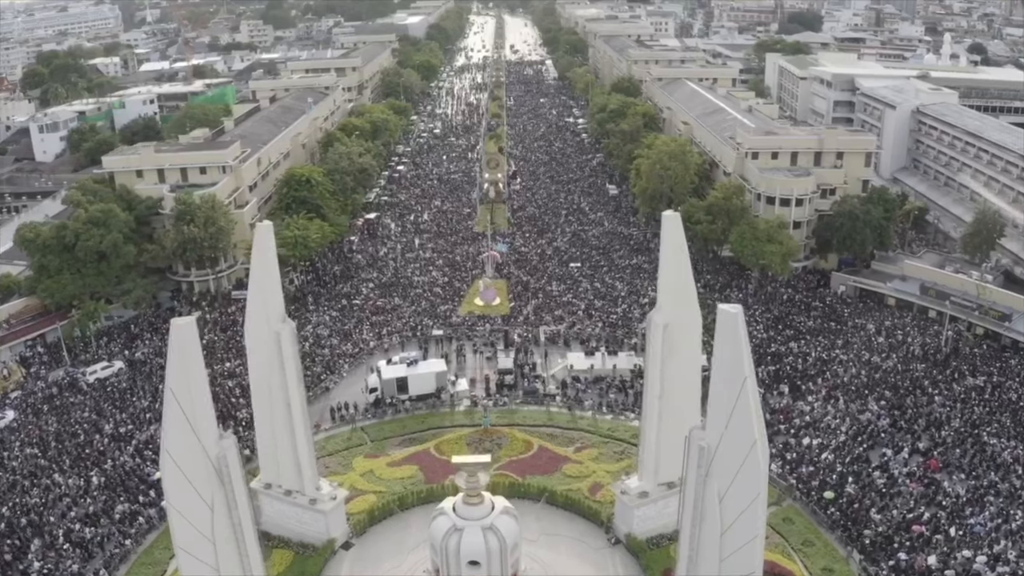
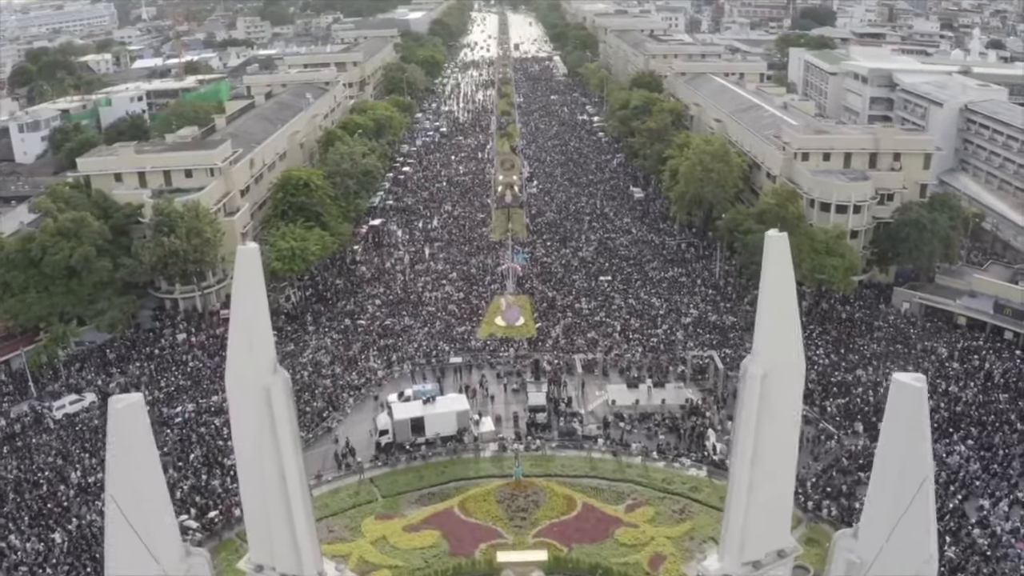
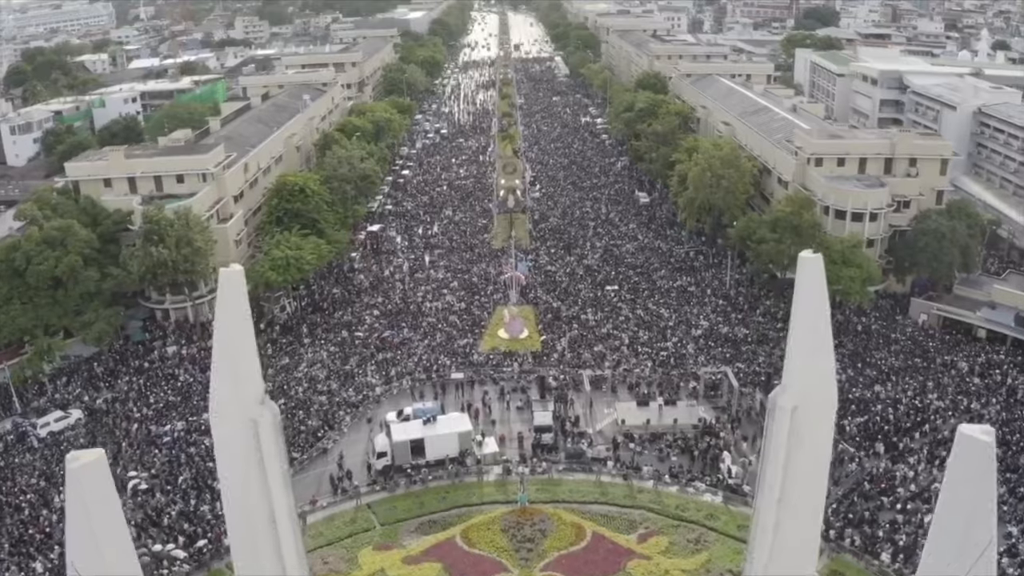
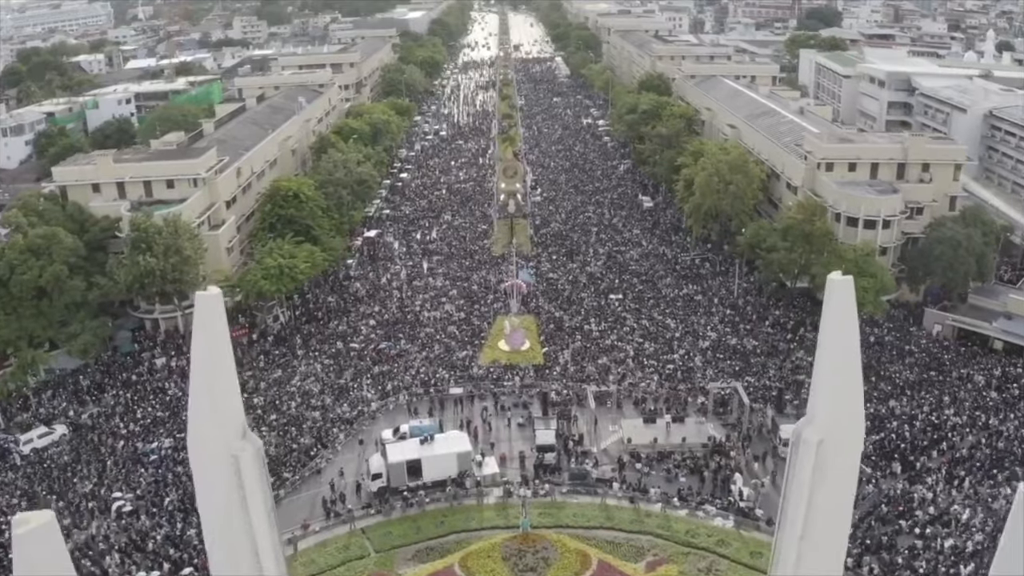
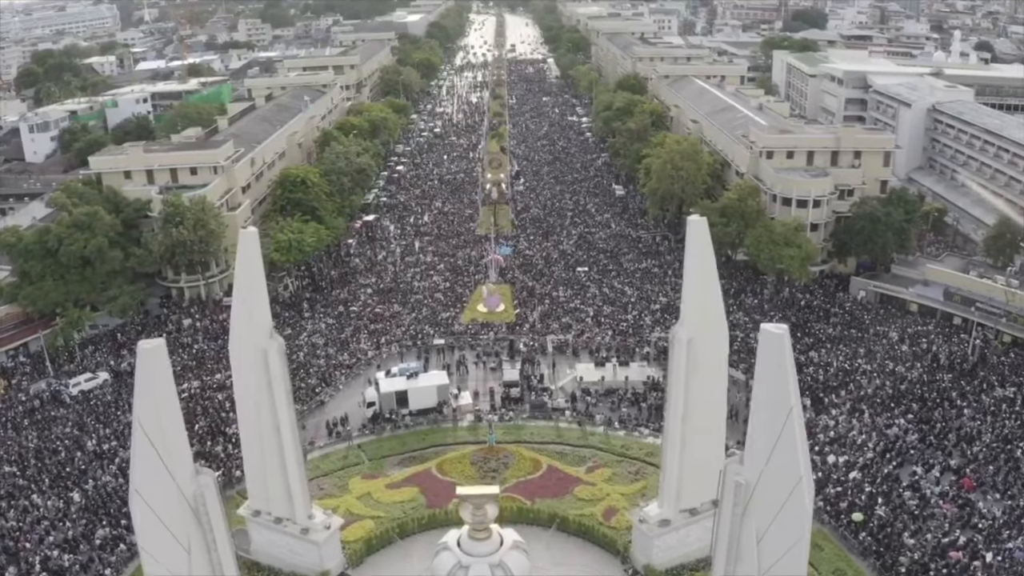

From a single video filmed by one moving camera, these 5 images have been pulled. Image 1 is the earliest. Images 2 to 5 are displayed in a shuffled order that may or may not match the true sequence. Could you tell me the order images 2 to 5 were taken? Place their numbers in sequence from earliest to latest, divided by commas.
5, 2, 3, 4
